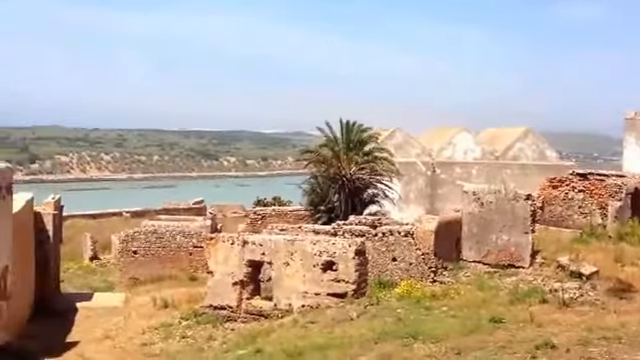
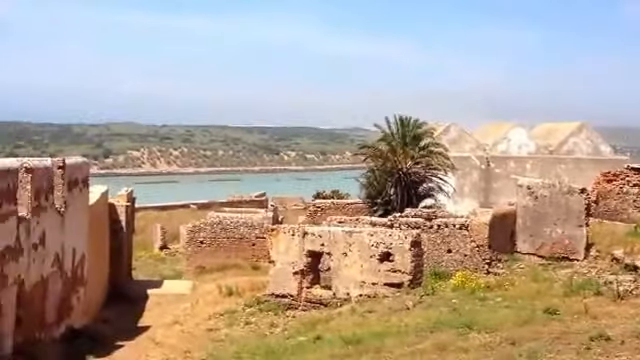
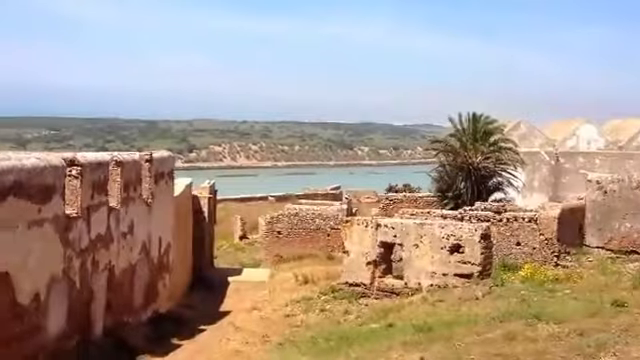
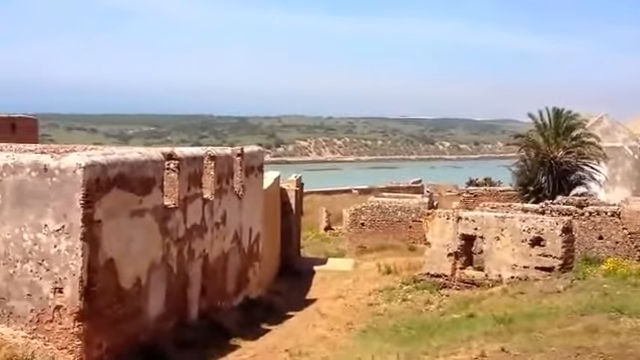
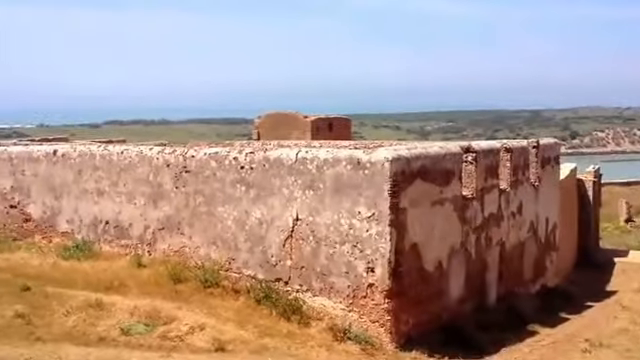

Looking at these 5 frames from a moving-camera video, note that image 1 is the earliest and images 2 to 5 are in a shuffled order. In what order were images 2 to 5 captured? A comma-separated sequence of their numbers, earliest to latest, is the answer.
2, 3, 4, 5
